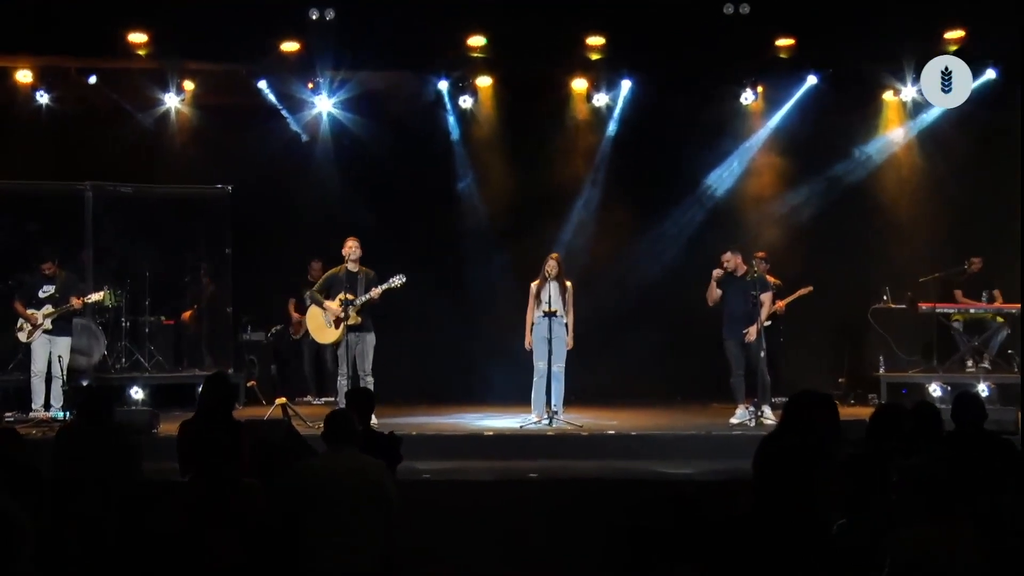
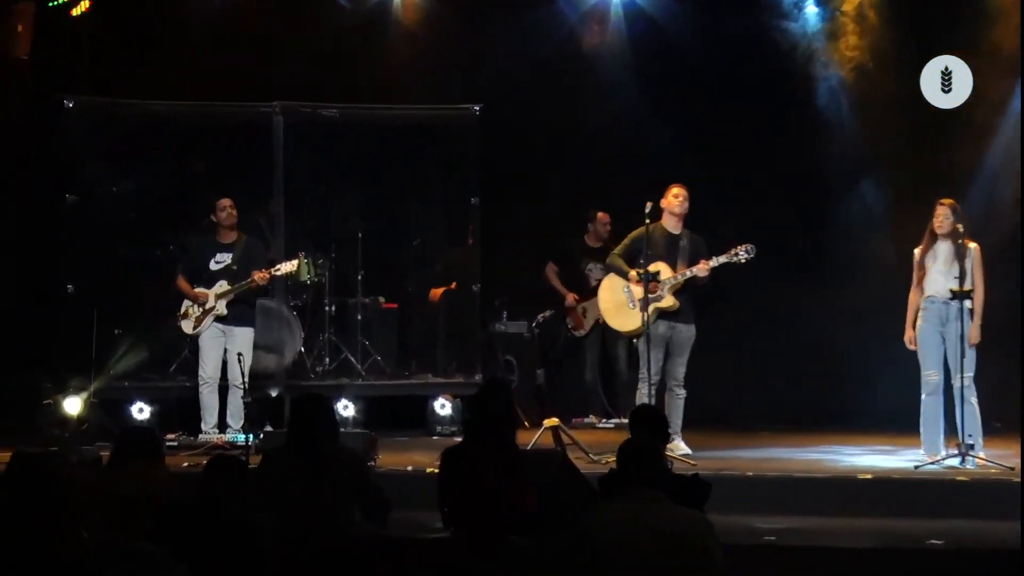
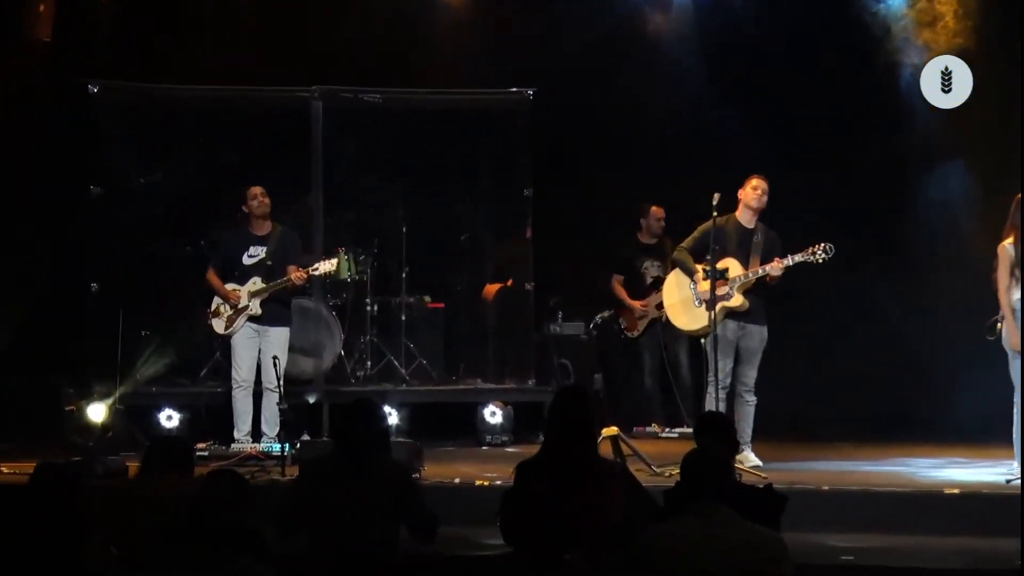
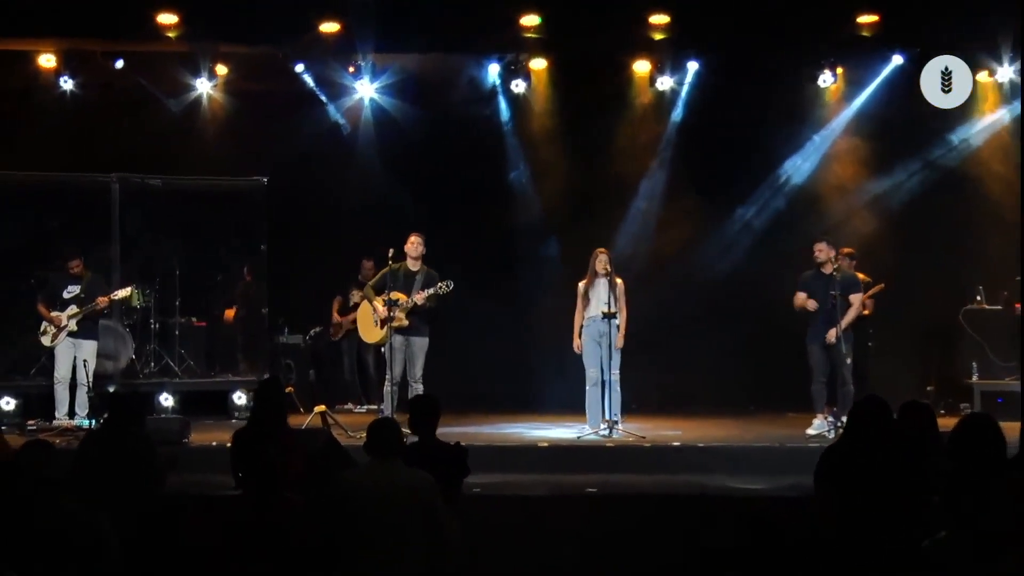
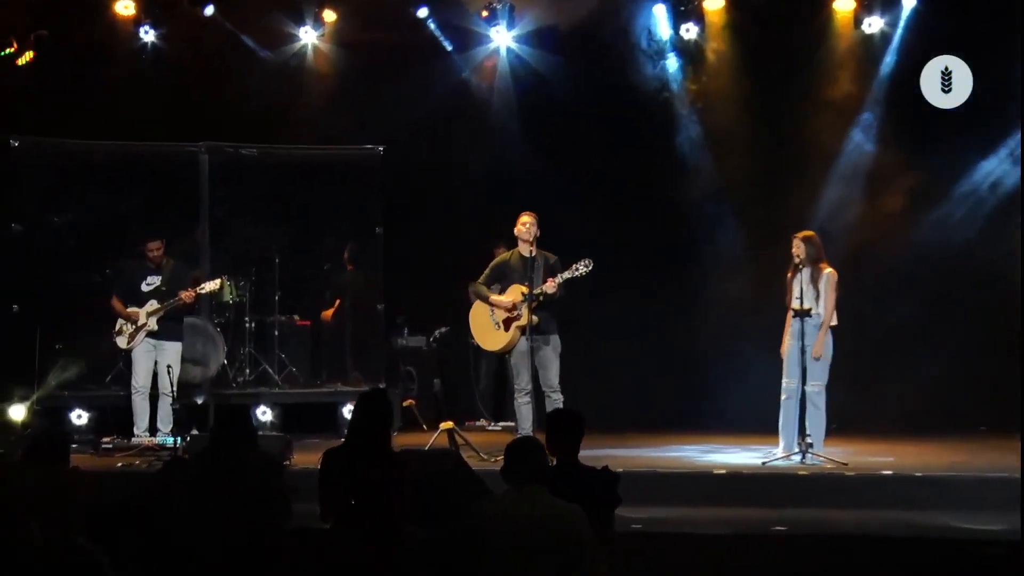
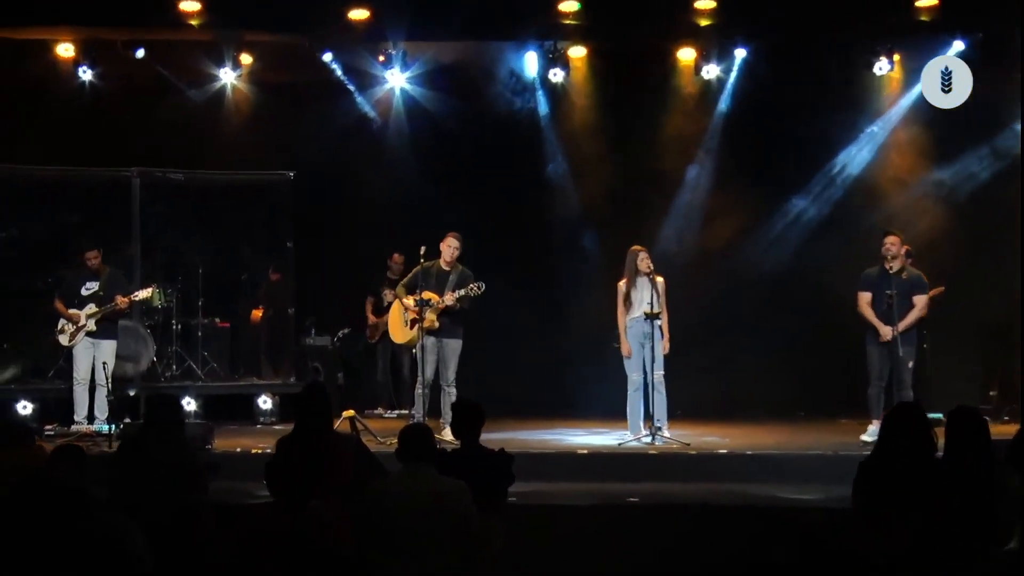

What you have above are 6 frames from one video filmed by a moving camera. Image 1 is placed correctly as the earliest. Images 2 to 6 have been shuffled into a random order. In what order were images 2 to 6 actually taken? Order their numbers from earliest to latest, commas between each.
4, 6, 5, 2, 3
